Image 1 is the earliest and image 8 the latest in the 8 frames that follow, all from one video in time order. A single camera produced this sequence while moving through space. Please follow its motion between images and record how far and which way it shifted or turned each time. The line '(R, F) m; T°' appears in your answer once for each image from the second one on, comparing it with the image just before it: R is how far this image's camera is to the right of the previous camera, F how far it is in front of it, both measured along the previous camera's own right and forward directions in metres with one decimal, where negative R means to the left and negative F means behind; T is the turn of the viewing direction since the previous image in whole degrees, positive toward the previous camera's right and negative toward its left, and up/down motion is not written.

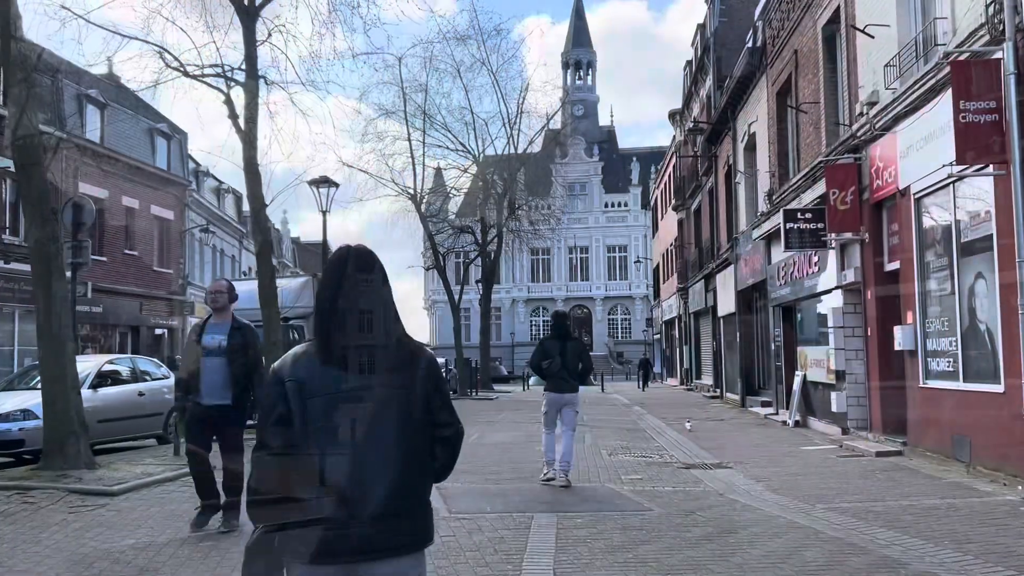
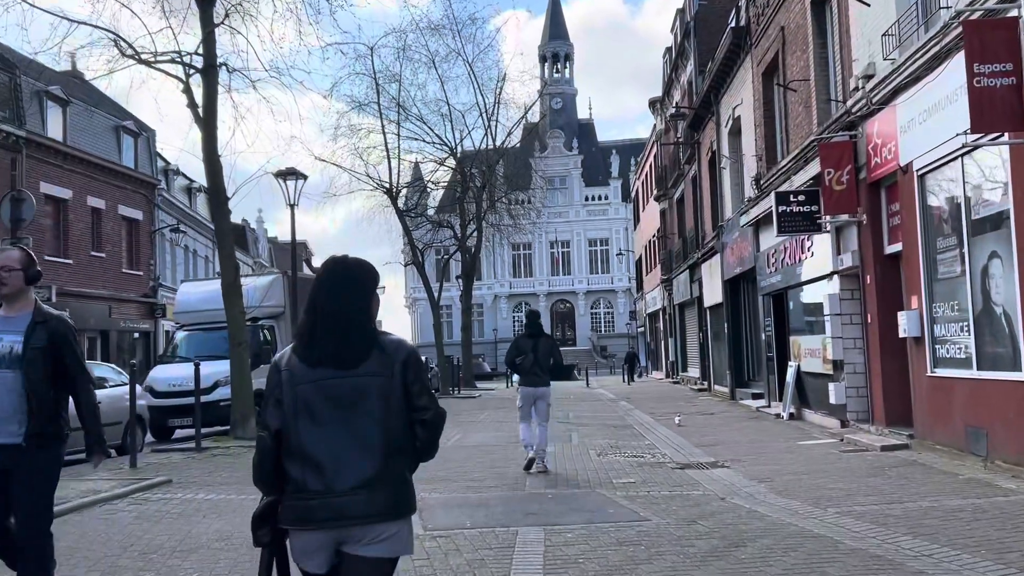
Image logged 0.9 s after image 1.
(0.0, +0.8) m; +1°
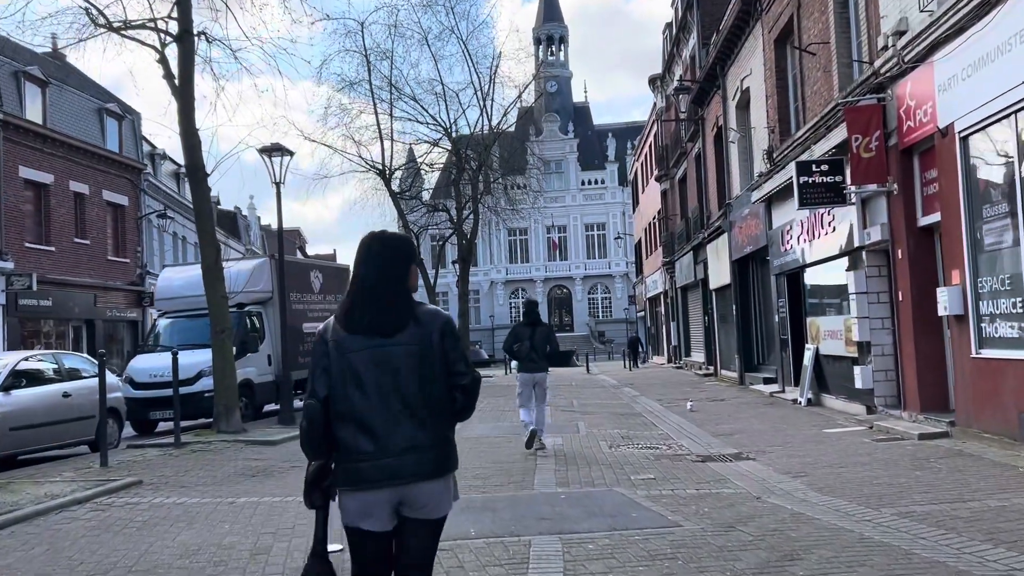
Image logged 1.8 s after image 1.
(-0.1, +1.0) m; 0°
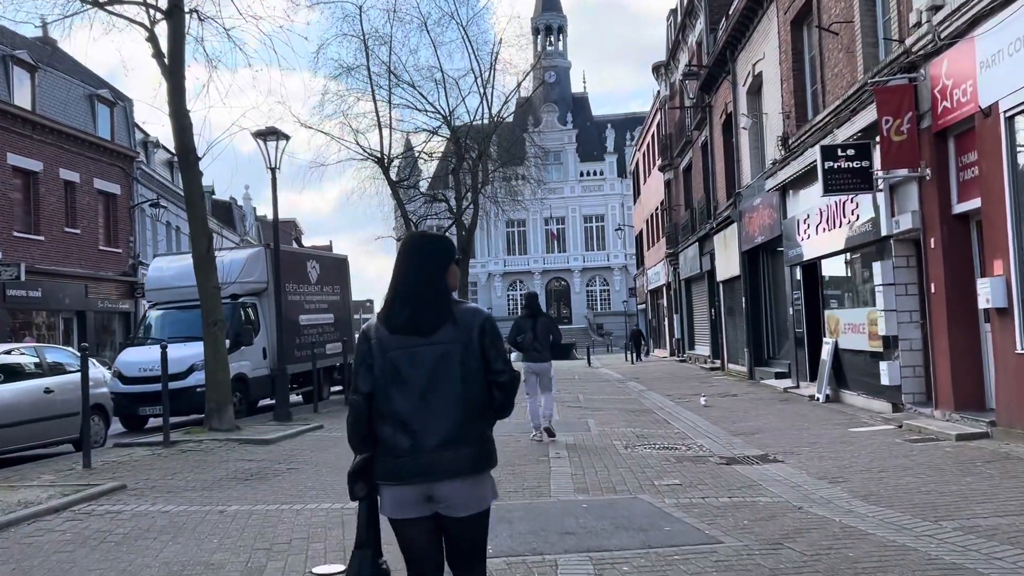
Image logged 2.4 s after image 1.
(-0.2, +0.7) m; 0°
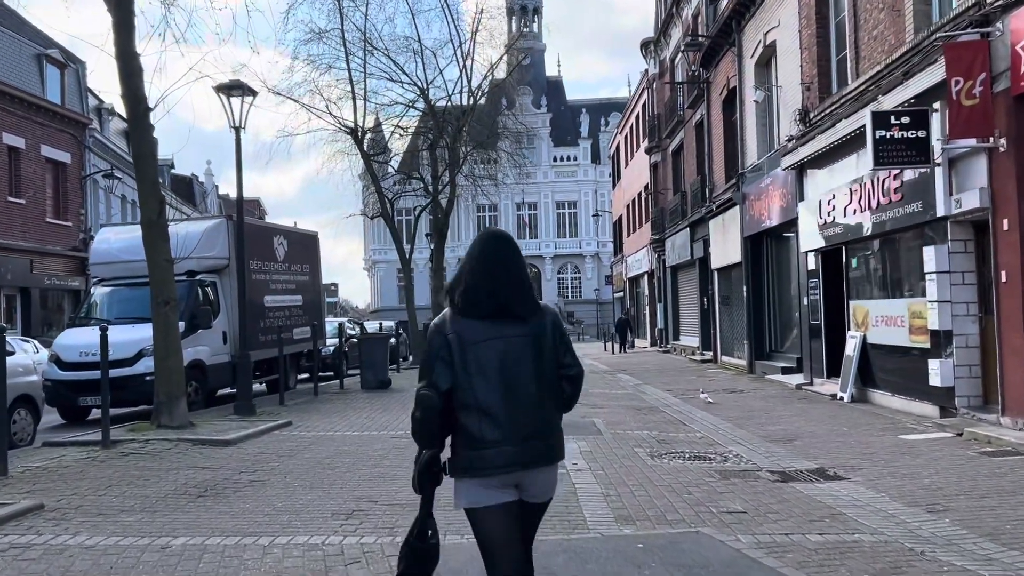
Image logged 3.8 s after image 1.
(-0.4, +1.7) m; +2°
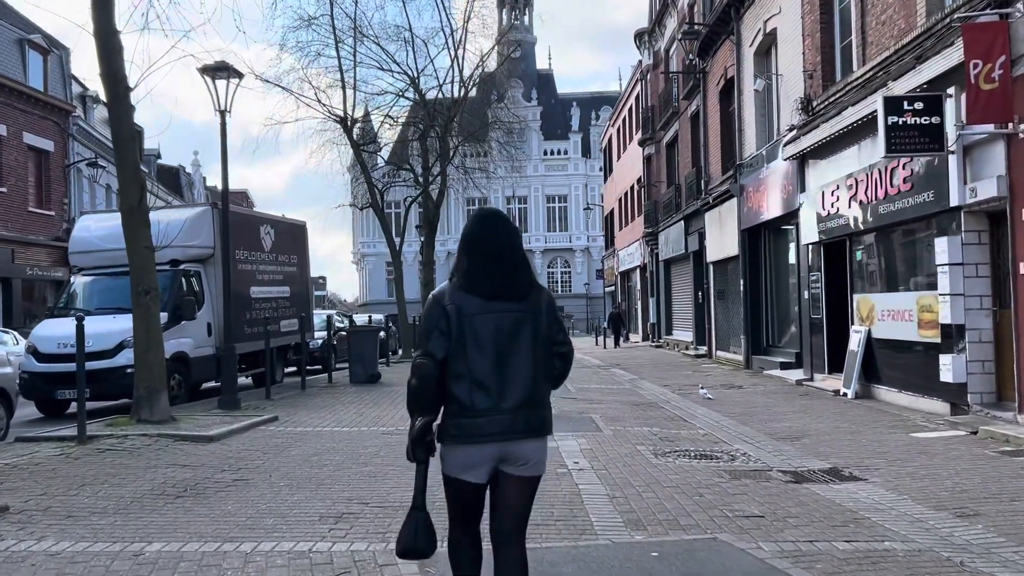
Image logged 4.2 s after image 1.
(-0.1, +0.4) m; +1°
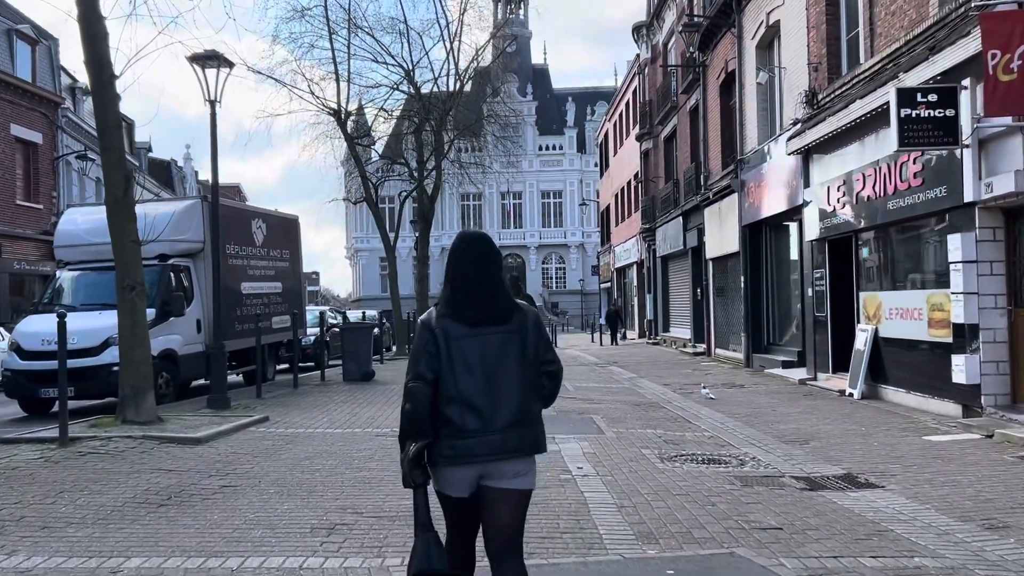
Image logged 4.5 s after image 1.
(-0.1, +0.4) m; 0°
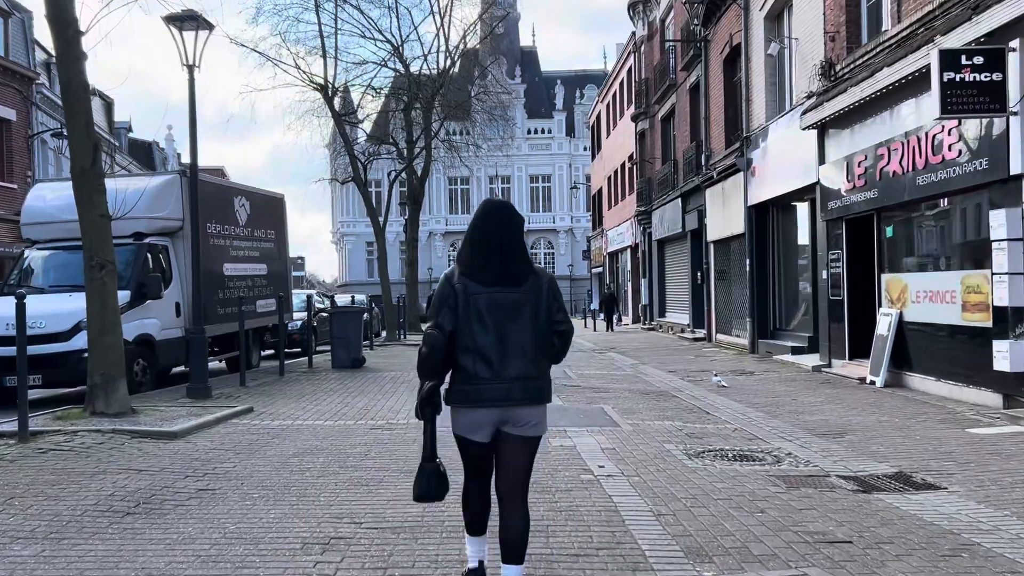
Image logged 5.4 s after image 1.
(-0.2, +0.8) m; +1°
